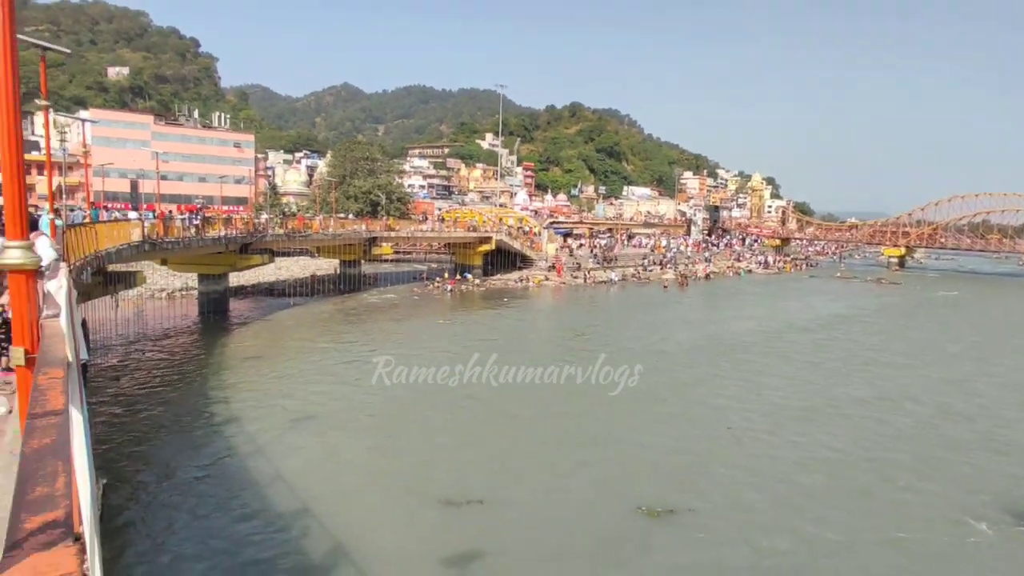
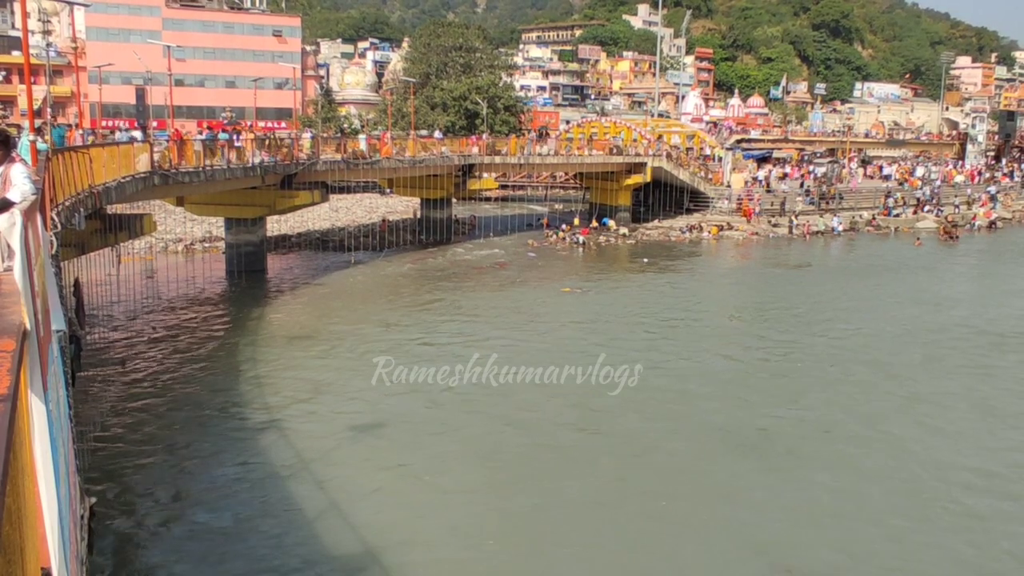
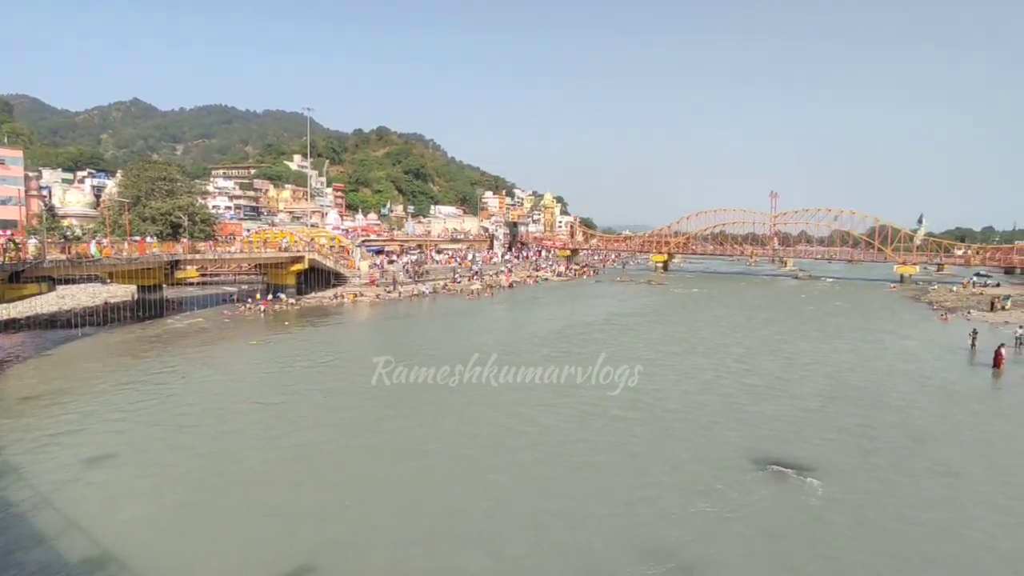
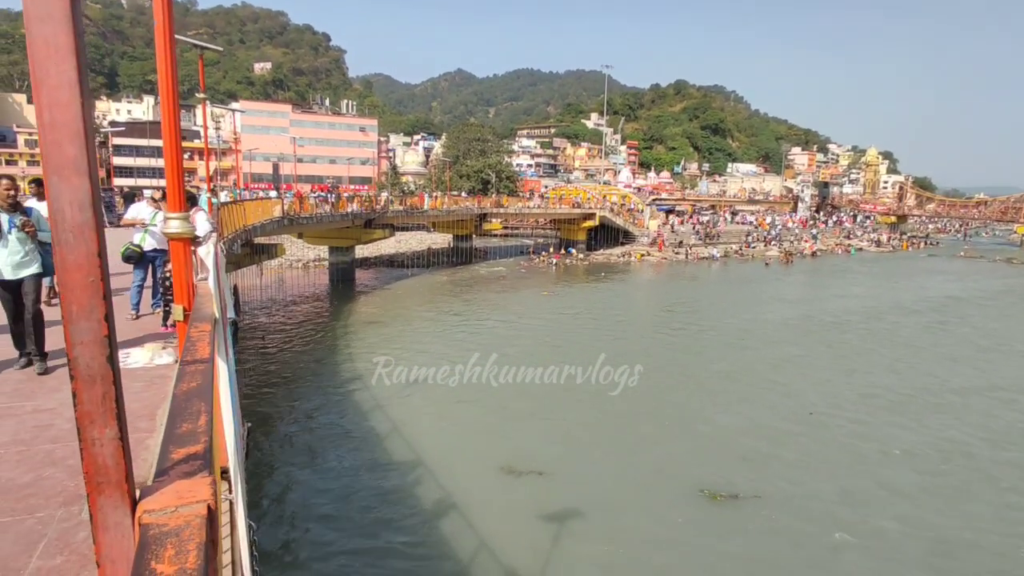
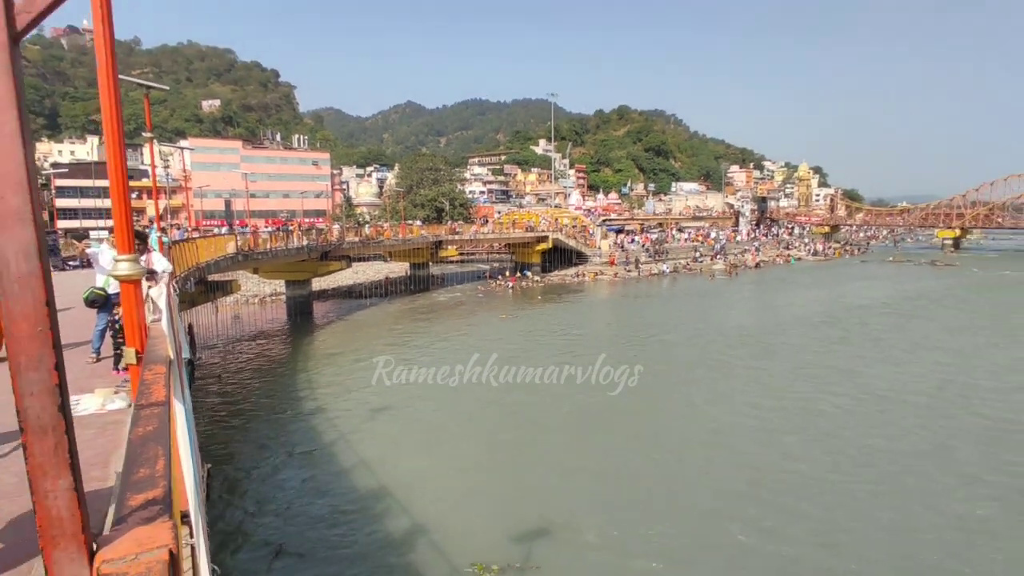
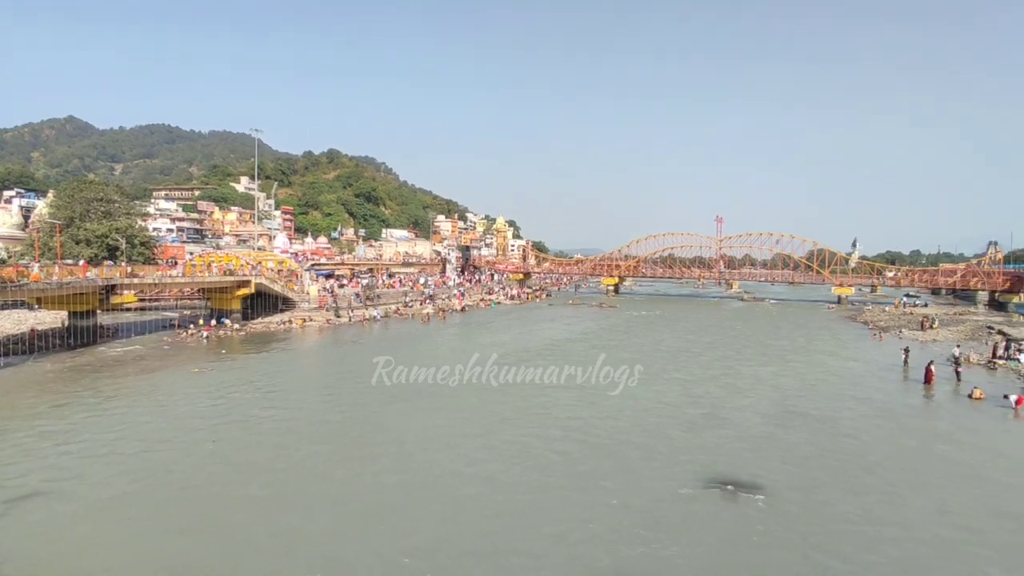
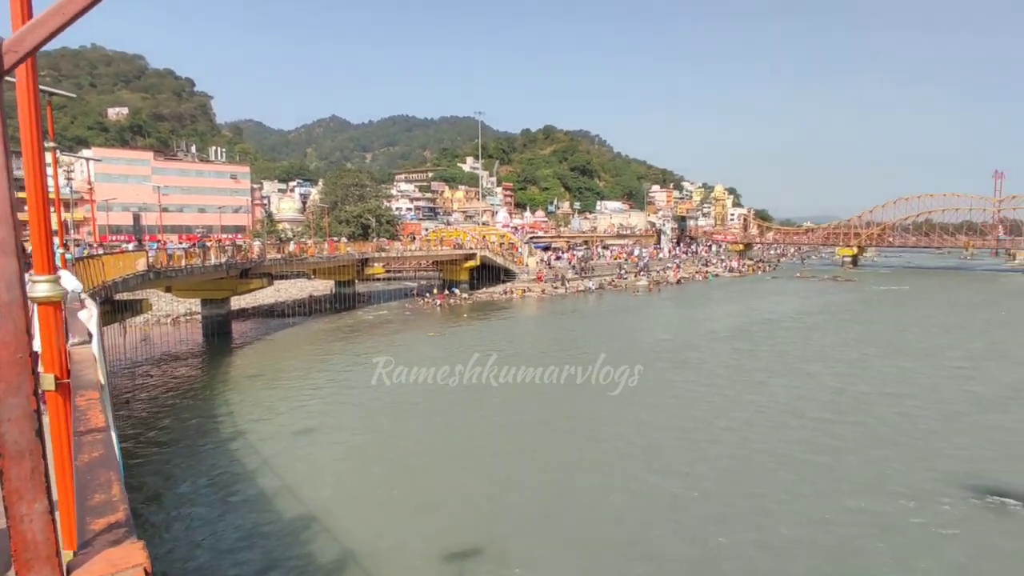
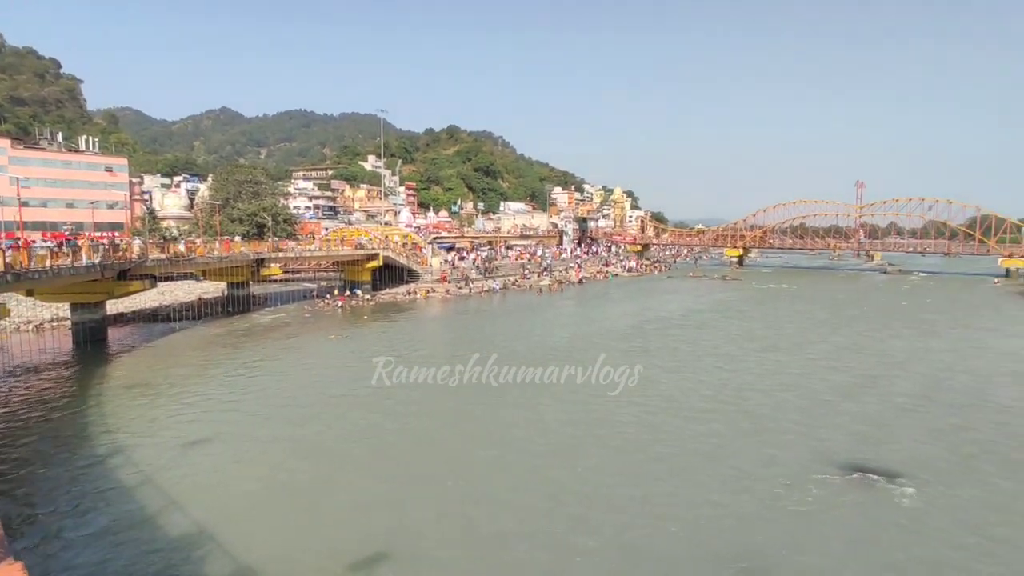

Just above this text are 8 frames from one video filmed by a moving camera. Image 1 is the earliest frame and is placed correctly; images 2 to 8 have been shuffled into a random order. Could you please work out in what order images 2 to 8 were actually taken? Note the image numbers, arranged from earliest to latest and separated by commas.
4, 2, 5, 7, 8, 3, 6
